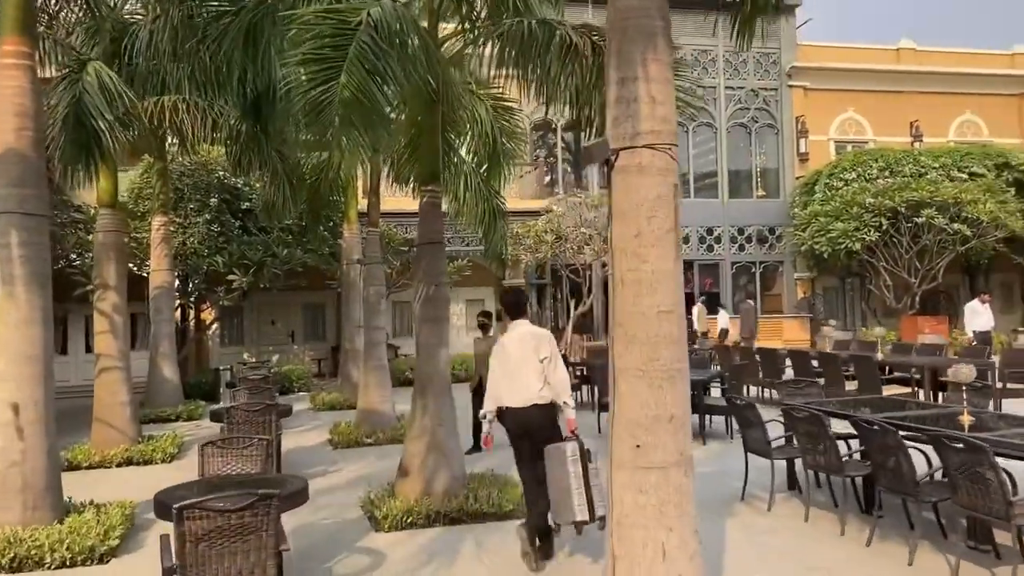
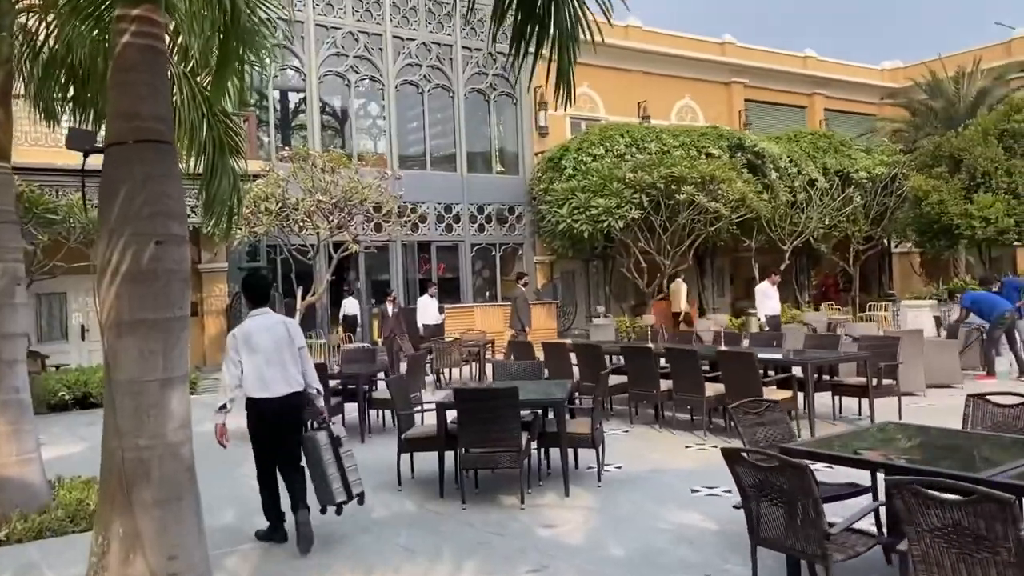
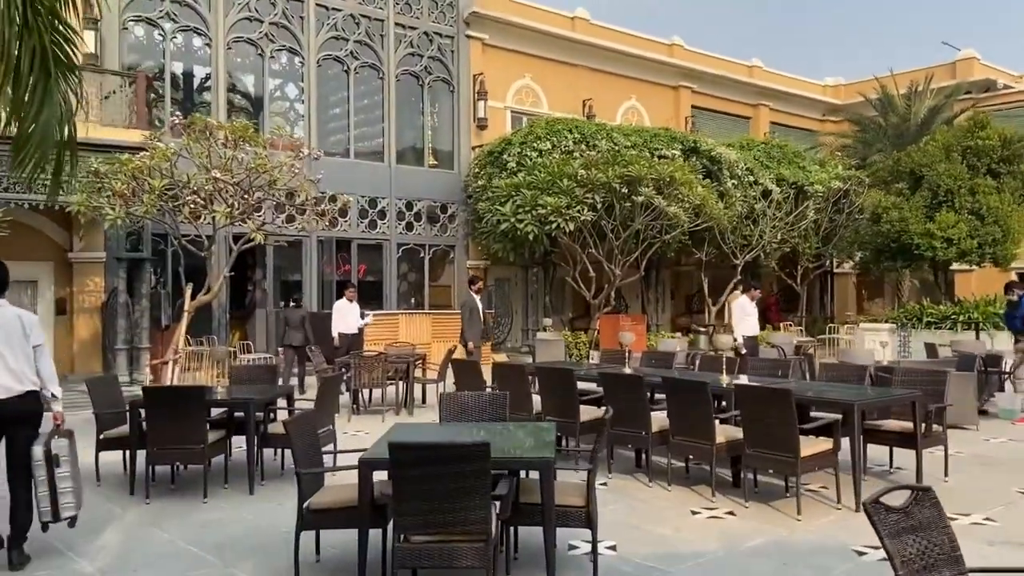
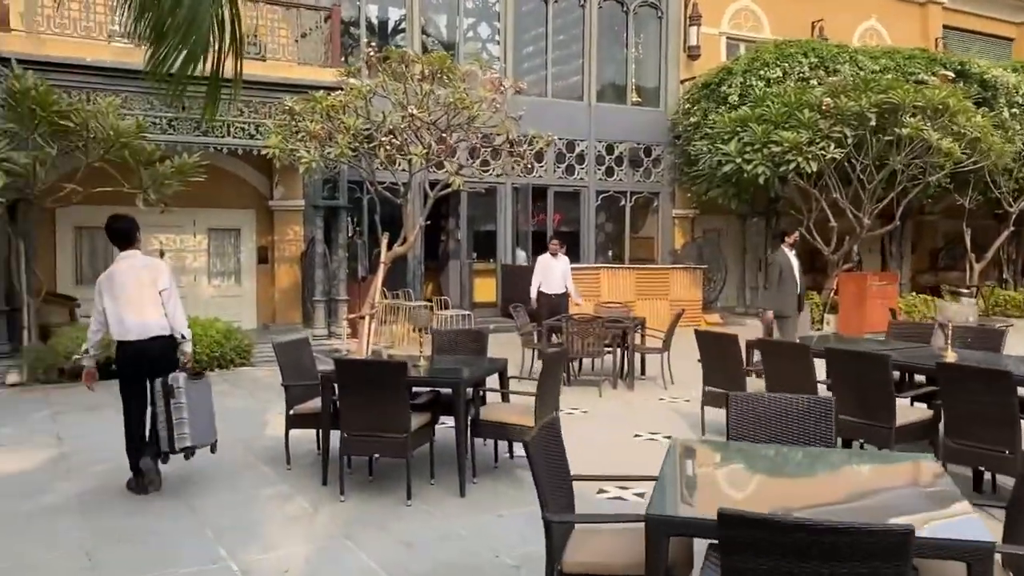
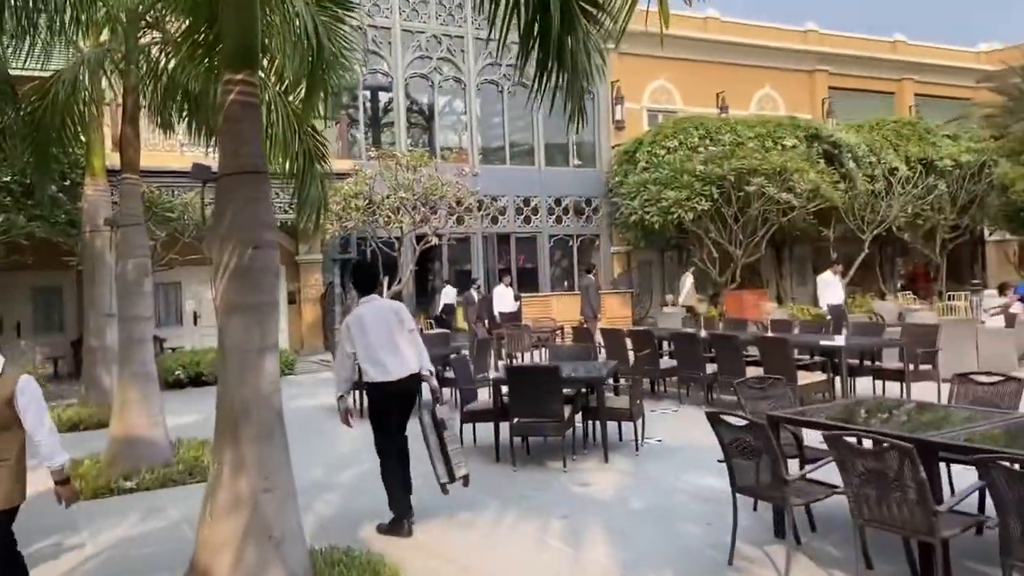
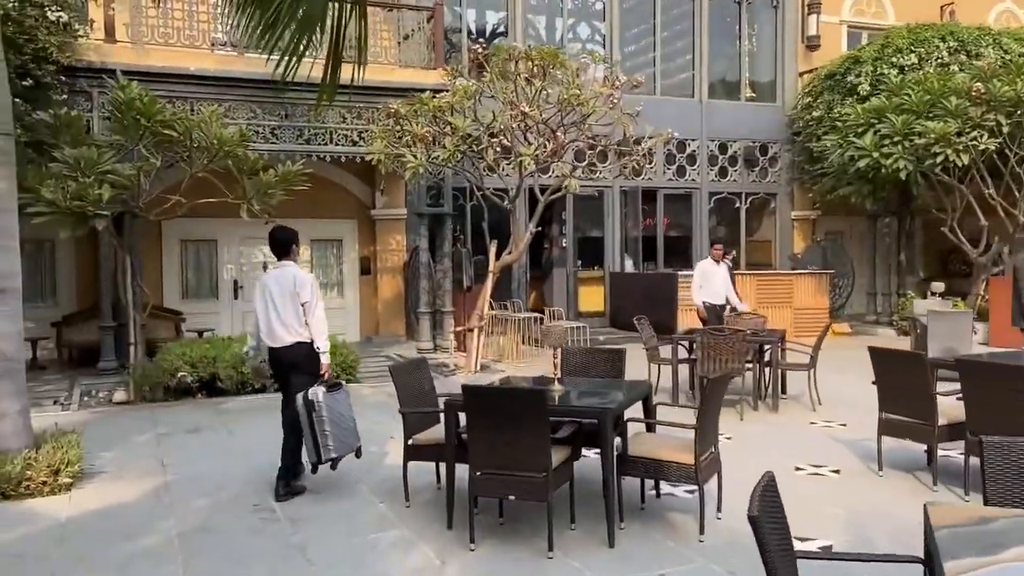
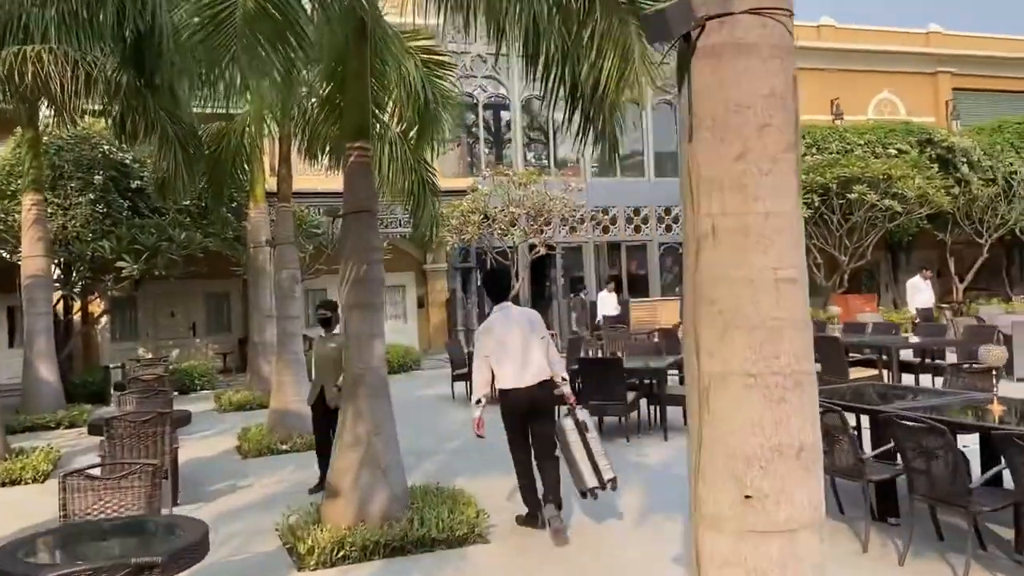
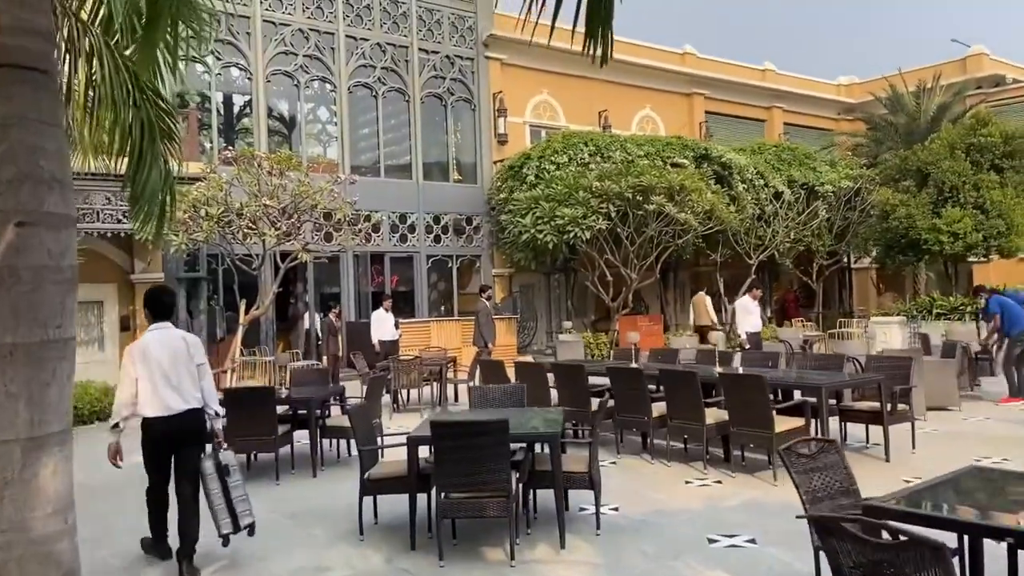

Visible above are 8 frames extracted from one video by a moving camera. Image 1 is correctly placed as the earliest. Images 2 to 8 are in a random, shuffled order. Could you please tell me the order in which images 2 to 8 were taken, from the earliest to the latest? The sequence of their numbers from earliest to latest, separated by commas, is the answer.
7, 5, 2, 8, 3, 4, 6
